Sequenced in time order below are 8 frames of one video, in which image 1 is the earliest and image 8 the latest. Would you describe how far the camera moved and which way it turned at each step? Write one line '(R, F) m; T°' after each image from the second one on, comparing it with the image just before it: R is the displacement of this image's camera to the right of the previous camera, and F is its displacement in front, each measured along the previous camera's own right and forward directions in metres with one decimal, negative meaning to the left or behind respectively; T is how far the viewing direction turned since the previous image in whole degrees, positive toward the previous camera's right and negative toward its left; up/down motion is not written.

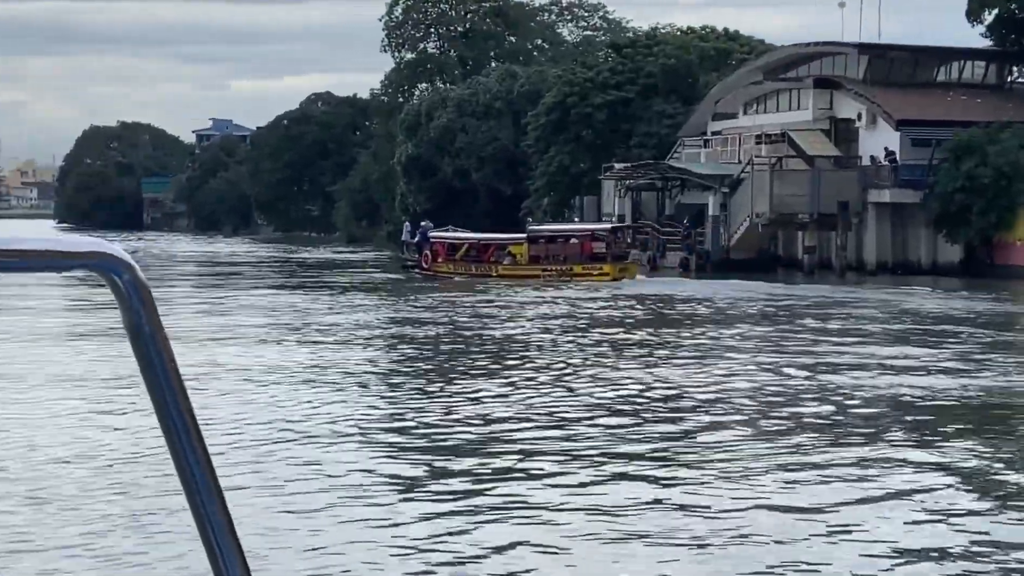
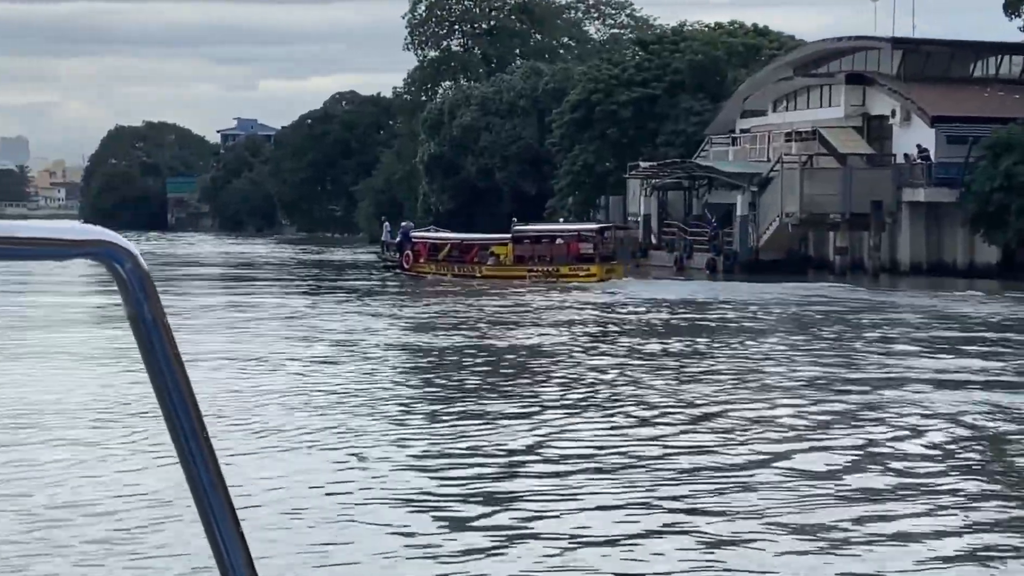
(+0.1, +1.3) m; -1°
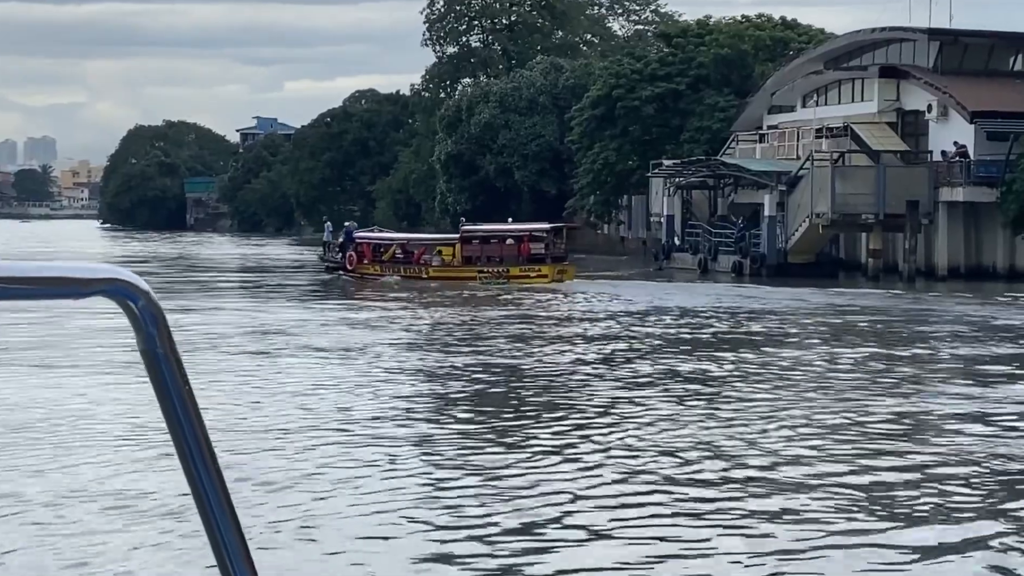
(+0.2, +2.0) m; -1°
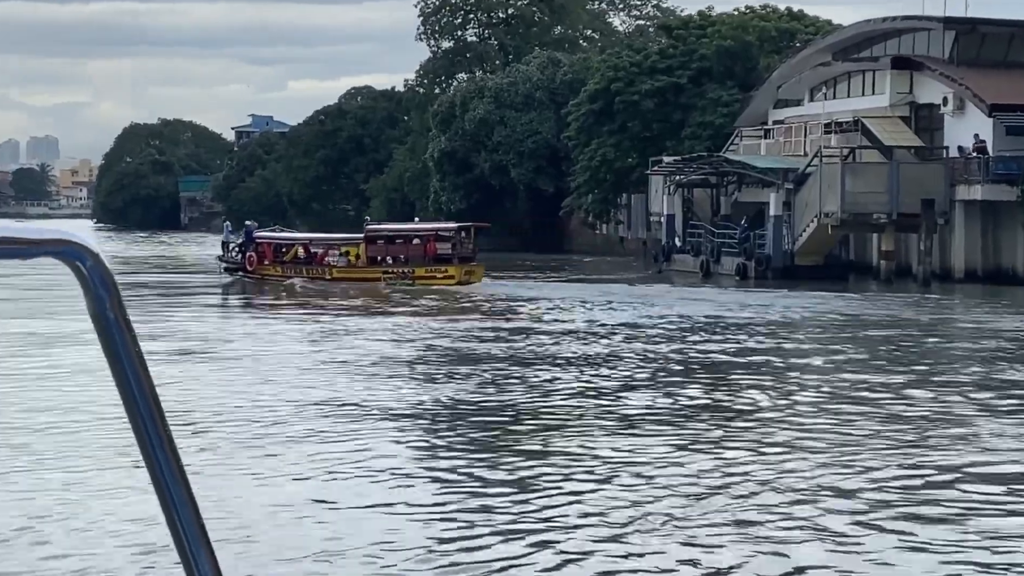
(+0.2, +2.2) m; 0°
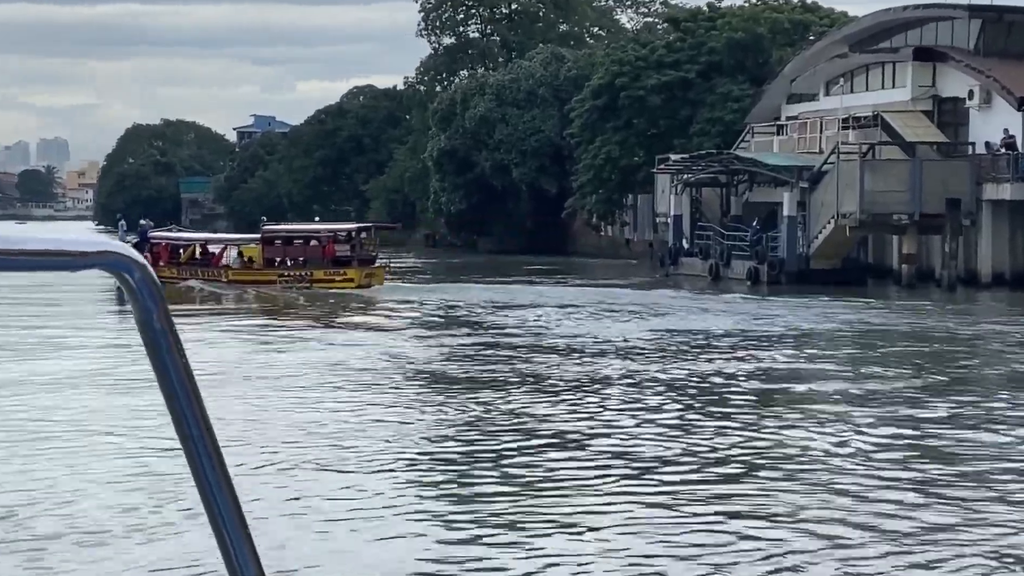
(+0.2, +2.3) m; 0°
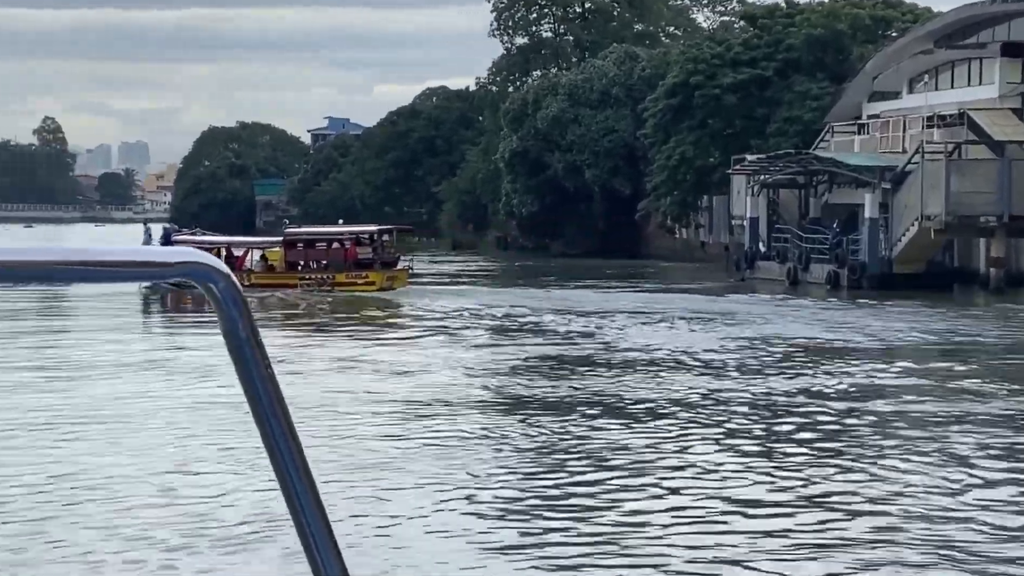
(+0.1, +1.3) m; -2°
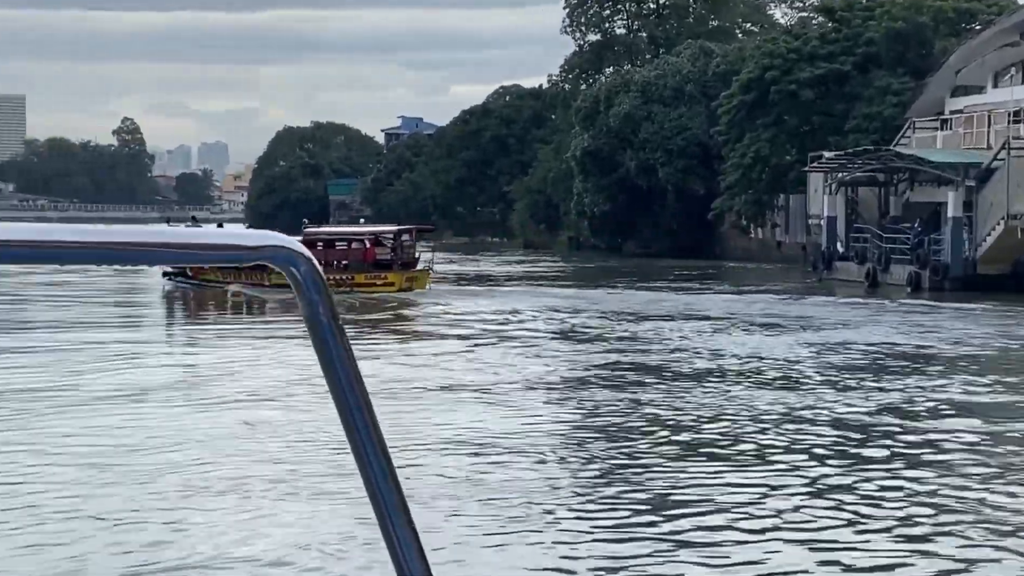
(+0.1, +1.2) m; -2°
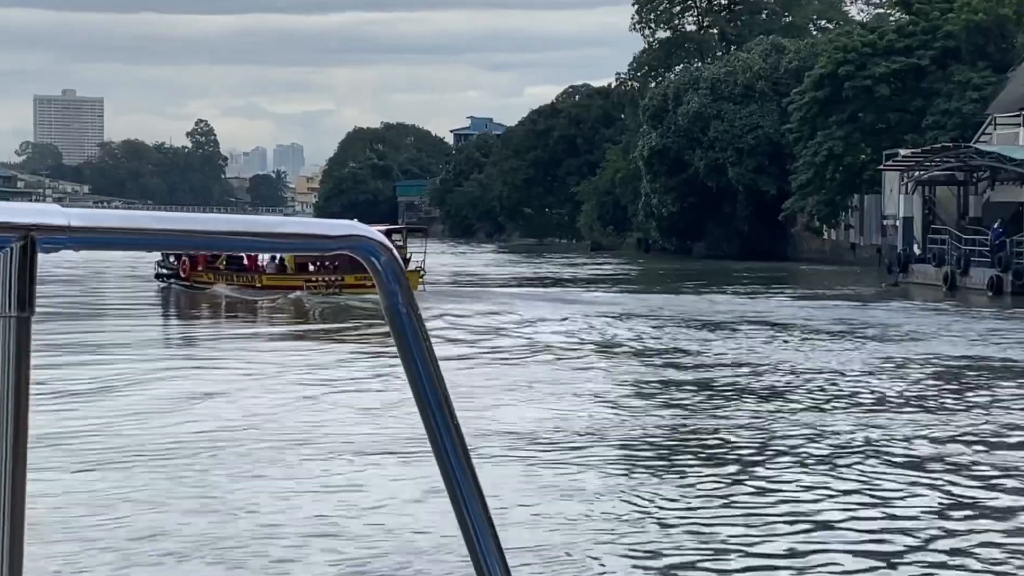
(+0.2, +1.5) m; -2°
